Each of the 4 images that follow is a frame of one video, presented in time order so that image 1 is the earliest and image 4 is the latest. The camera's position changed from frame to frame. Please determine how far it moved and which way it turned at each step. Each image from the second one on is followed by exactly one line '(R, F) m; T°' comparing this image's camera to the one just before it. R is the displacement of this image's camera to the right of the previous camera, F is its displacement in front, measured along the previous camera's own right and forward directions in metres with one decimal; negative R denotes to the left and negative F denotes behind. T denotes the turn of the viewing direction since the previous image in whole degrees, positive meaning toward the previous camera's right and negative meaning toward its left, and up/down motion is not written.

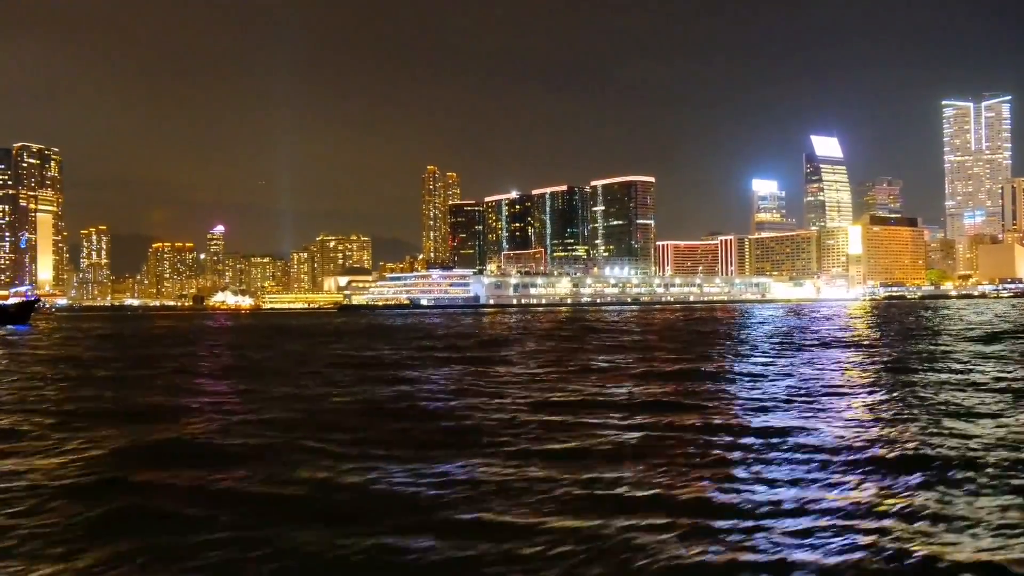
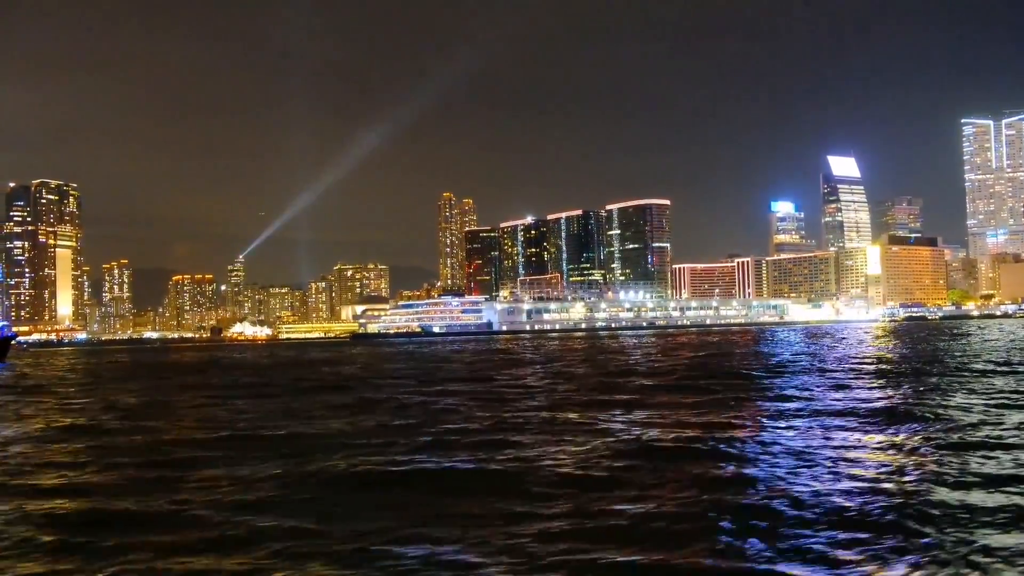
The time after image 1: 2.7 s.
(+0.8, +1.0) m; -1°
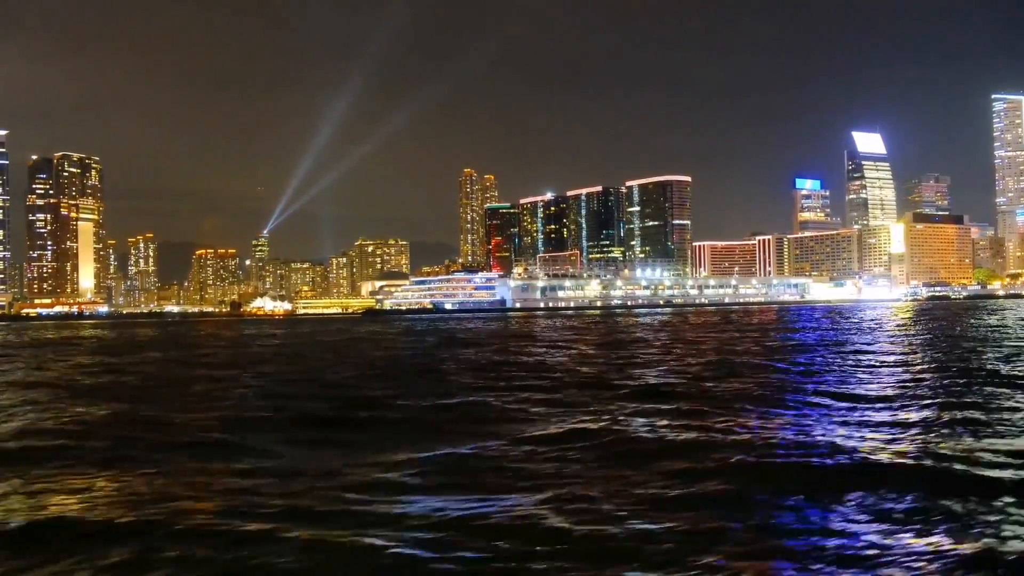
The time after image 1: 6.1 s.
(+0.9, +1.0) m; -1°
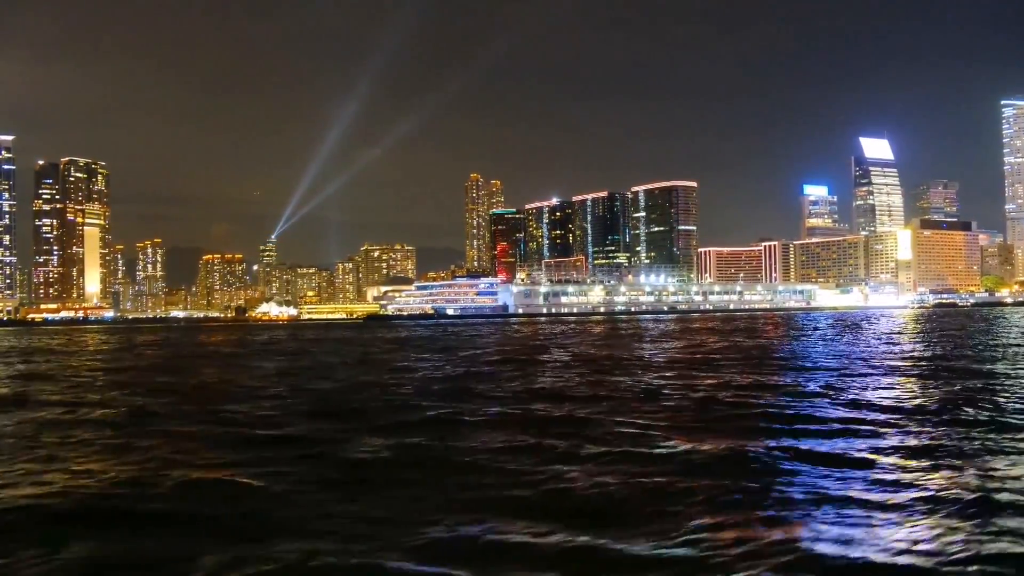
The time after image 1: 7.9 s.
(+0.5, +0.6) m; 0°
